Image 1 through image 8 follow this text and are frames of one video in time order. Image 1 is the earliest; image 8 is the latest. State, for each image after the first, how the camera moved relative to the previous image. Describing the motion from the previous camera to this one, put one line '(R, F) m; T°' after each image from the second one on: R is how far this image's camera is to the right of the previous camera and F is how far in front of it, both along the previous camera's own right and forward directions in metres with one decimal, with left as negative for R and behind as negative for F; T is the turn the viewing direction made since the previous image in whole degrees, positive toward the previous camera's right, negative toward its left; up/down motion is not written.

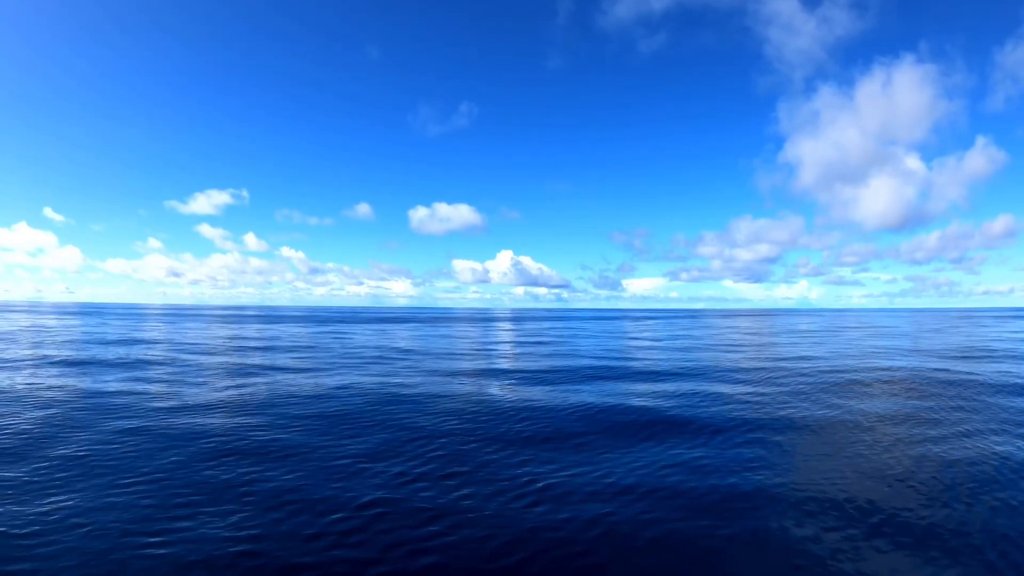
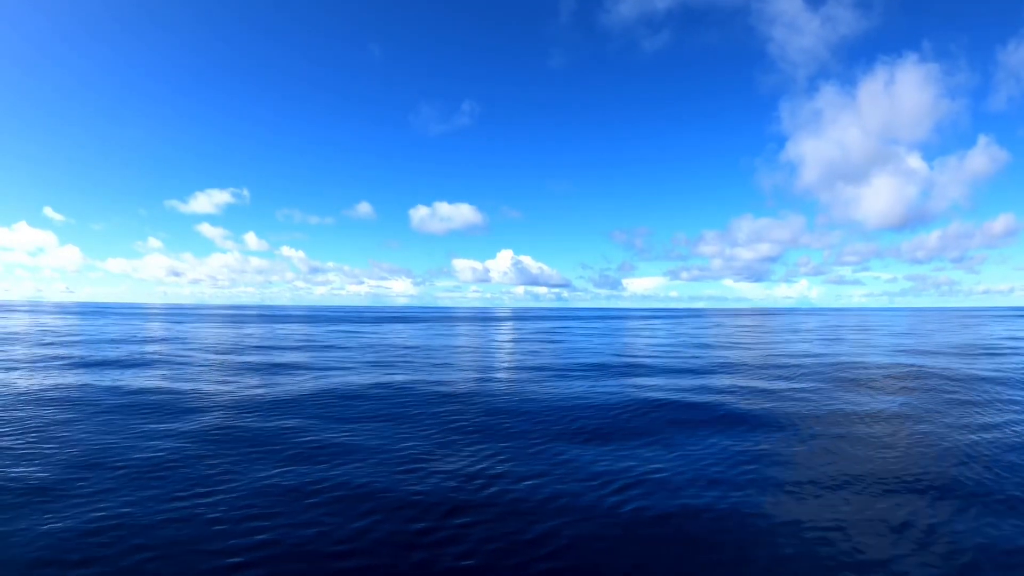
(-0.6, +0.3) m; 0°
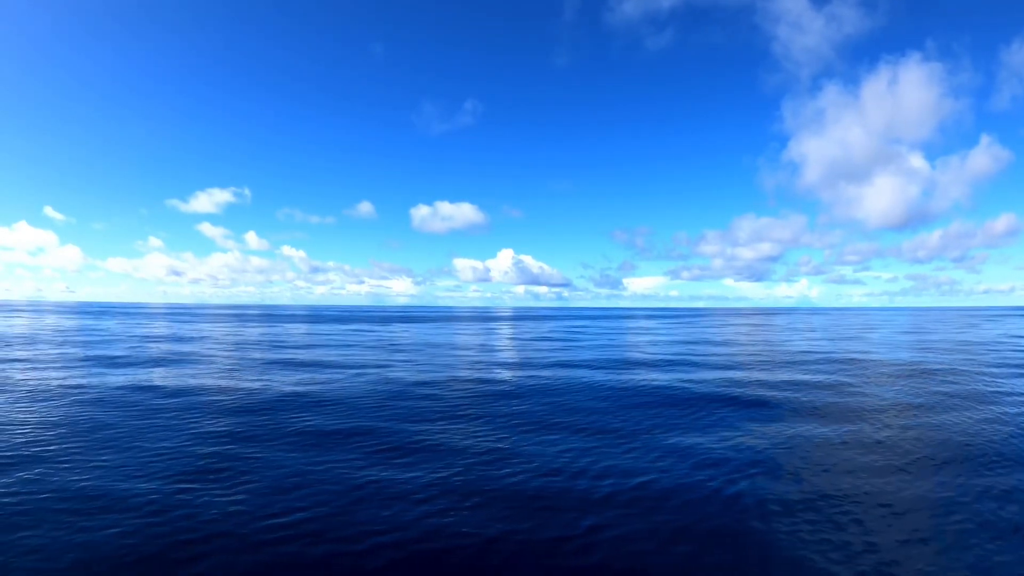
(-1.0, +0.2) m; 0°
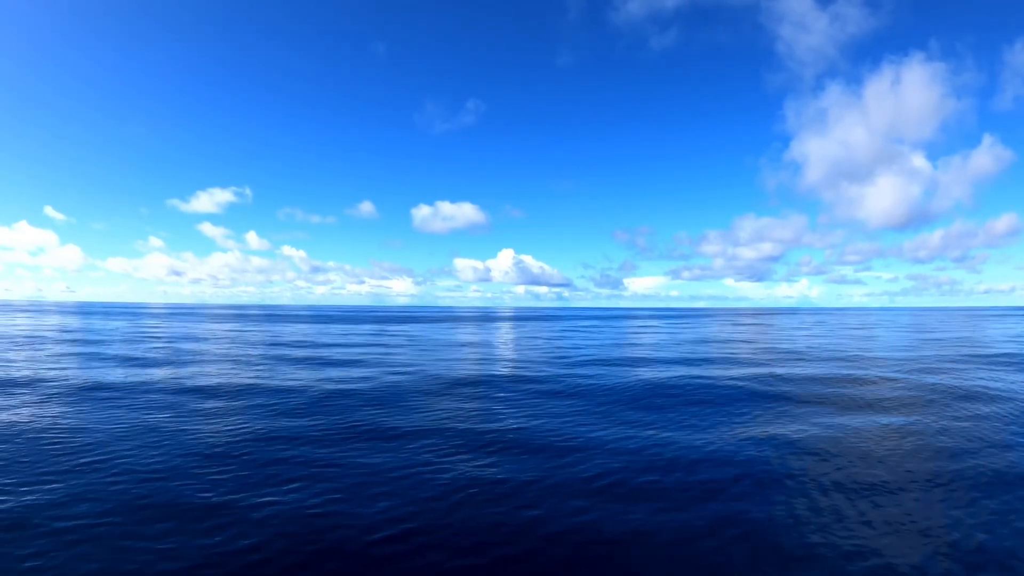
(-1.0, +0.3) m; 0°
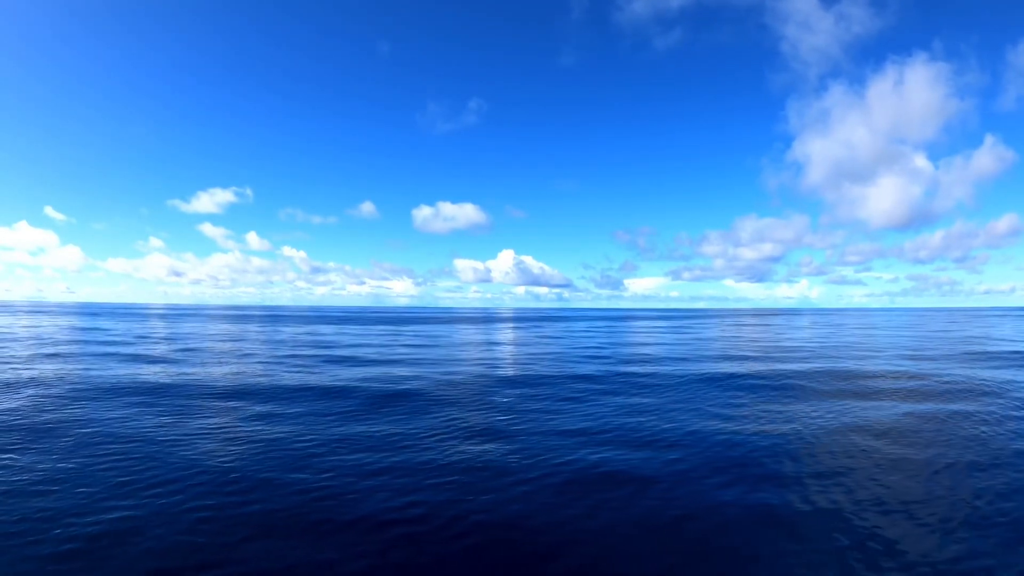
(-1.3, +0.3) m; 0°
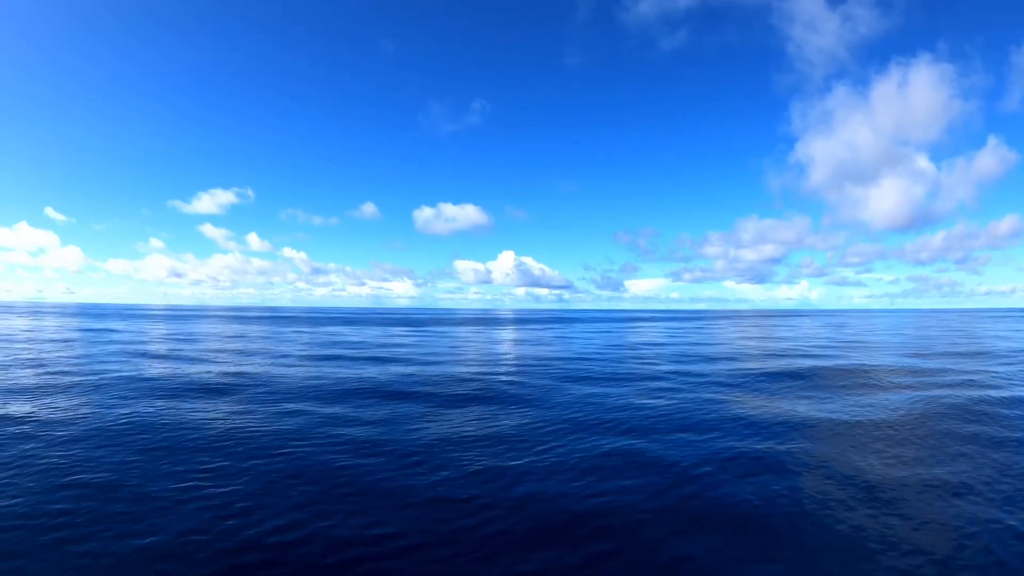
(-1.8, +0.4) m; 0°
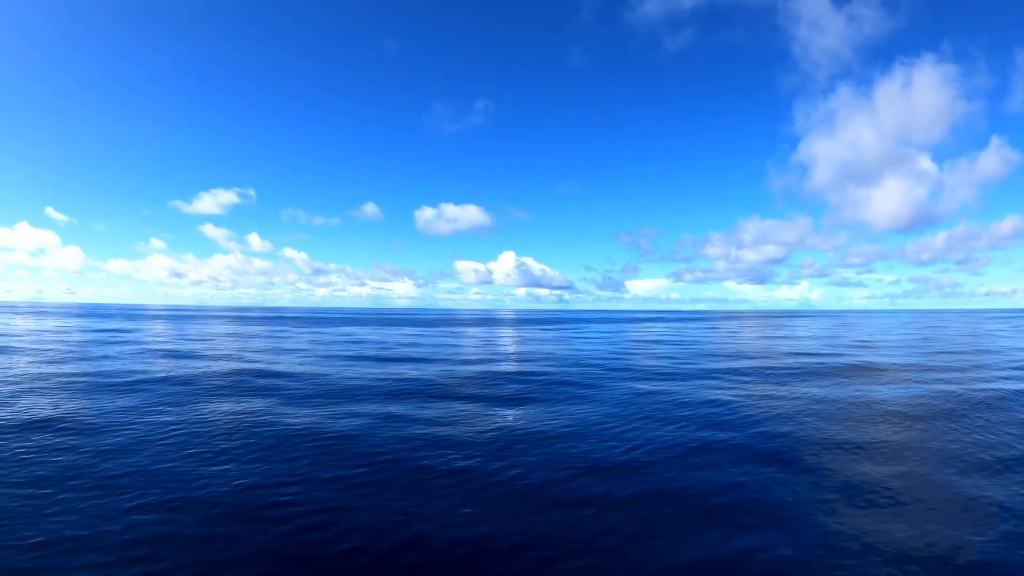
(-1.4, +0.4) m; 0°
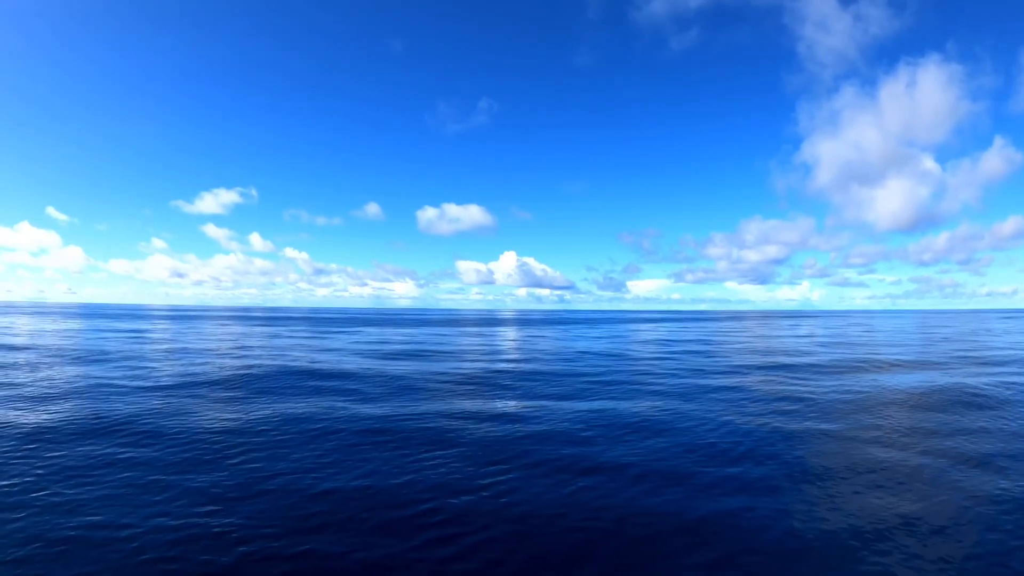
(-1.8, +0.2) m; 0°
